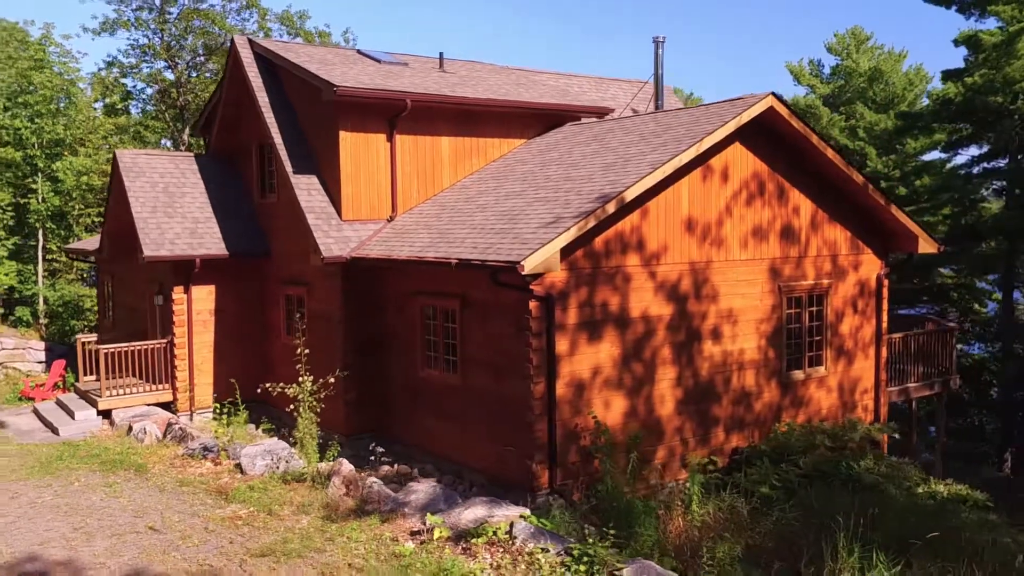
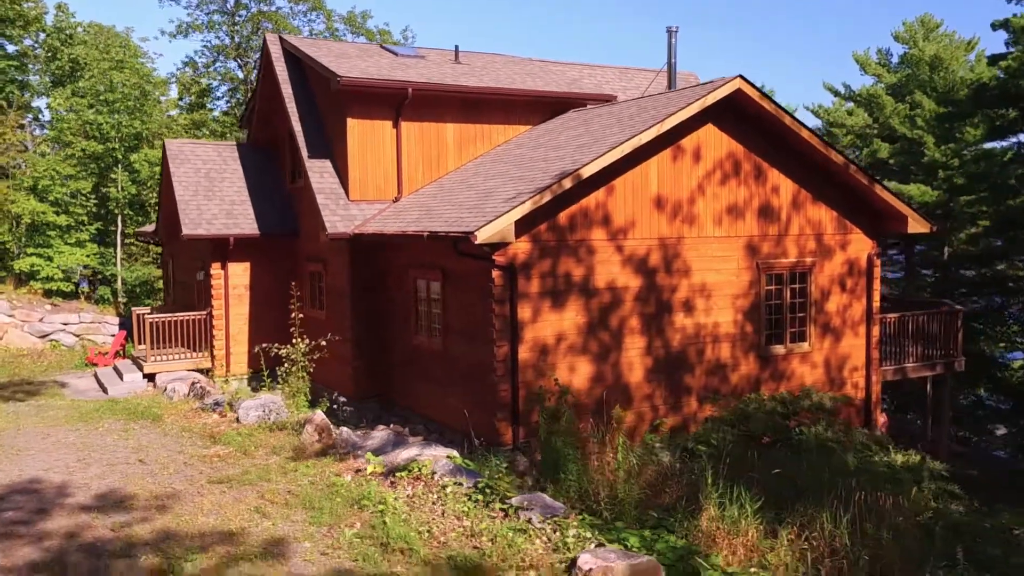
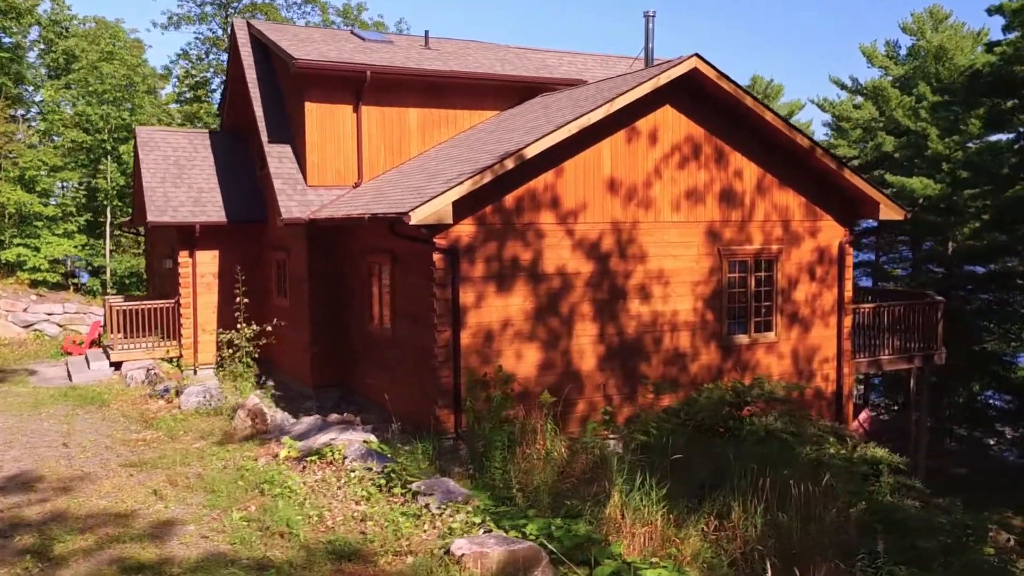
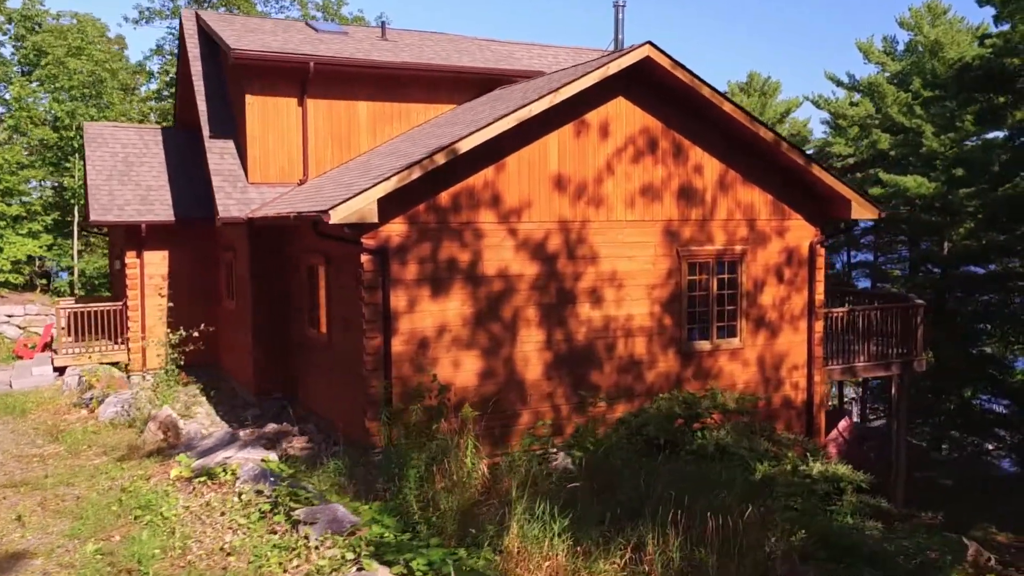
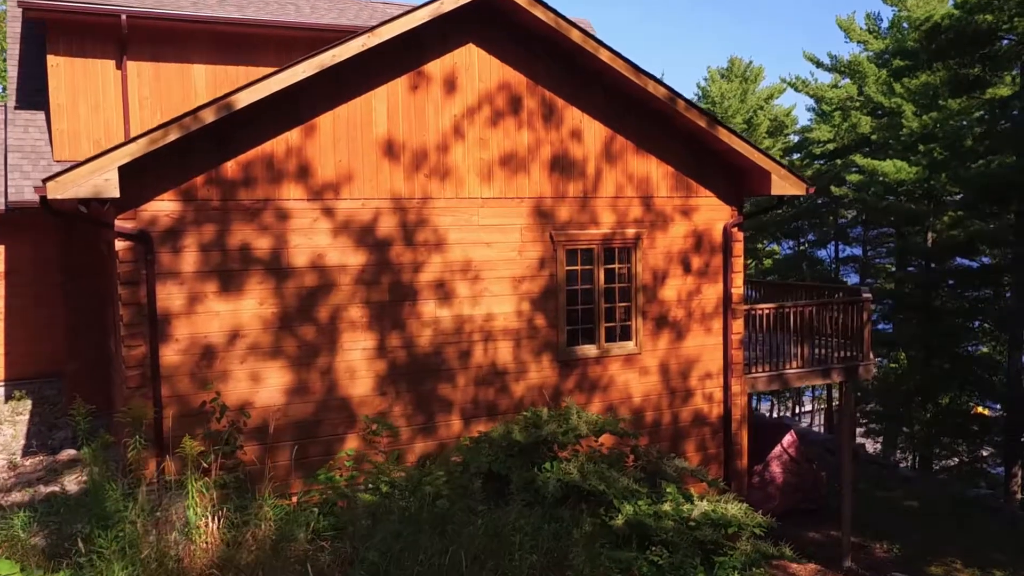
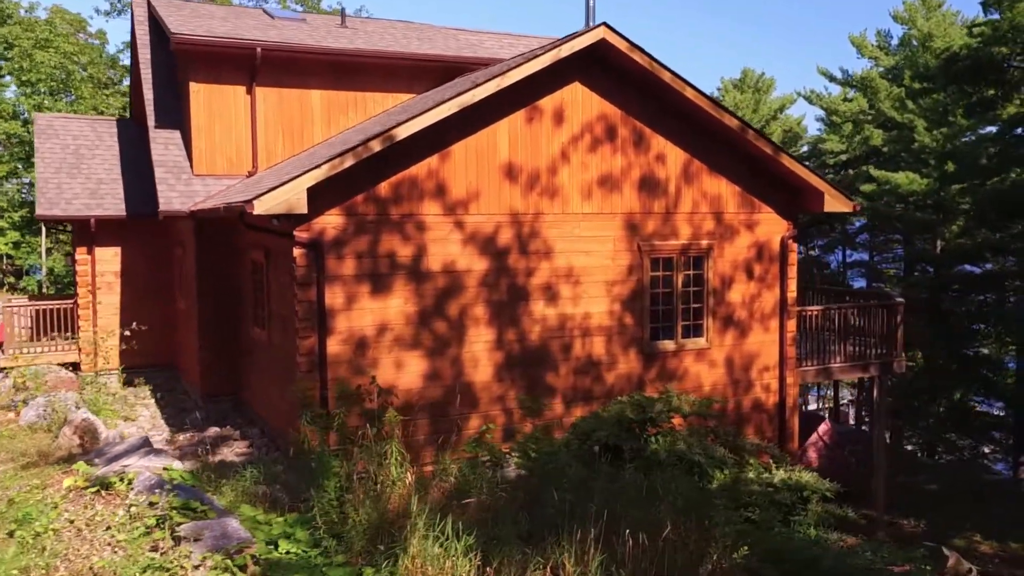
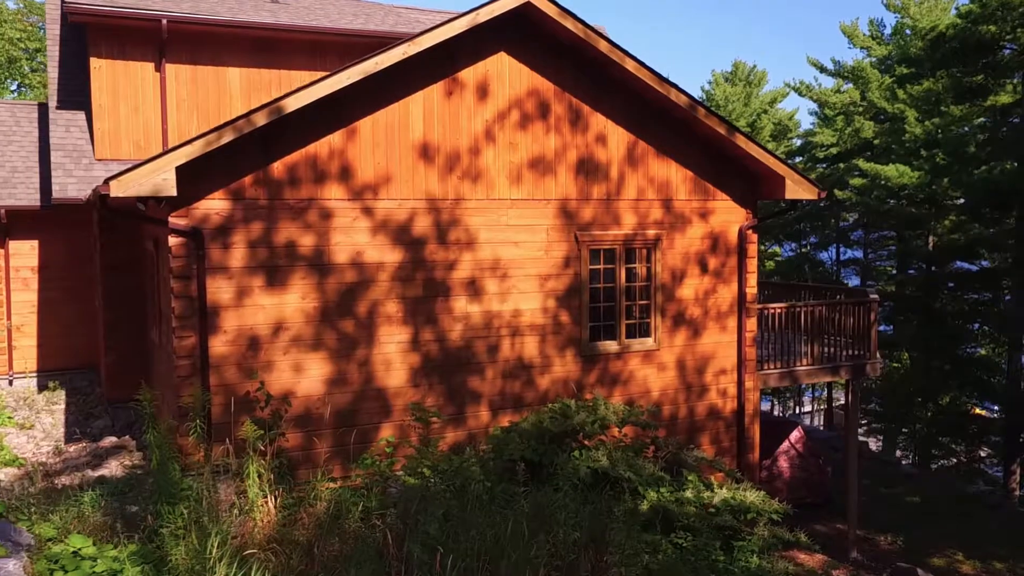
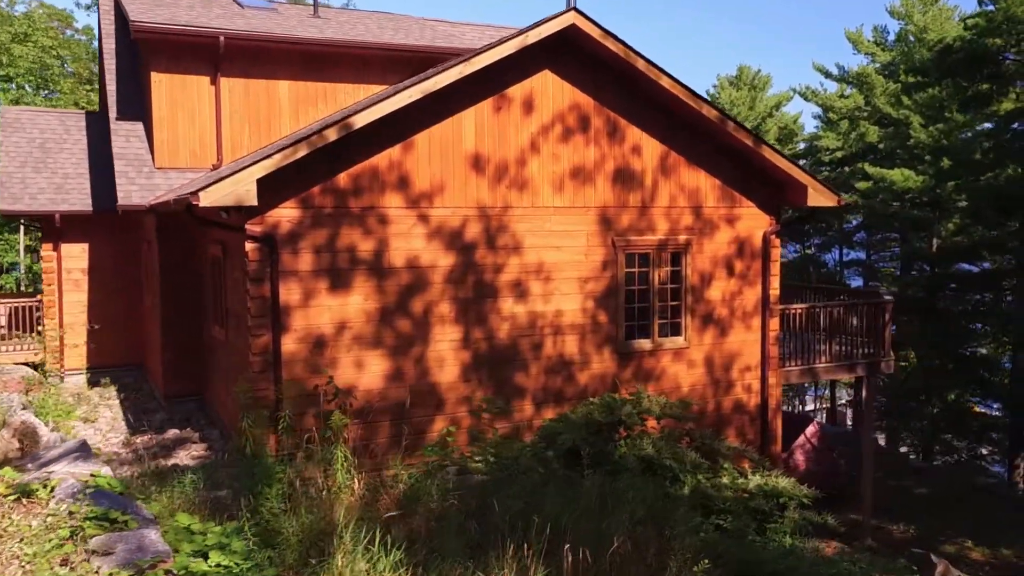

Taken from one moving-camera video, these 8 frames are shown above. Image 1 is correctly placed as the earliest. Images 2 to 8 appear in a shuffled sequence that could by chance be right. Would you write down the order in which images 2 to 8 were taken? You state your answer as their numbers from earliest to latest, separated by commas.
2, 3, 4, 6, 8, 7, 5
